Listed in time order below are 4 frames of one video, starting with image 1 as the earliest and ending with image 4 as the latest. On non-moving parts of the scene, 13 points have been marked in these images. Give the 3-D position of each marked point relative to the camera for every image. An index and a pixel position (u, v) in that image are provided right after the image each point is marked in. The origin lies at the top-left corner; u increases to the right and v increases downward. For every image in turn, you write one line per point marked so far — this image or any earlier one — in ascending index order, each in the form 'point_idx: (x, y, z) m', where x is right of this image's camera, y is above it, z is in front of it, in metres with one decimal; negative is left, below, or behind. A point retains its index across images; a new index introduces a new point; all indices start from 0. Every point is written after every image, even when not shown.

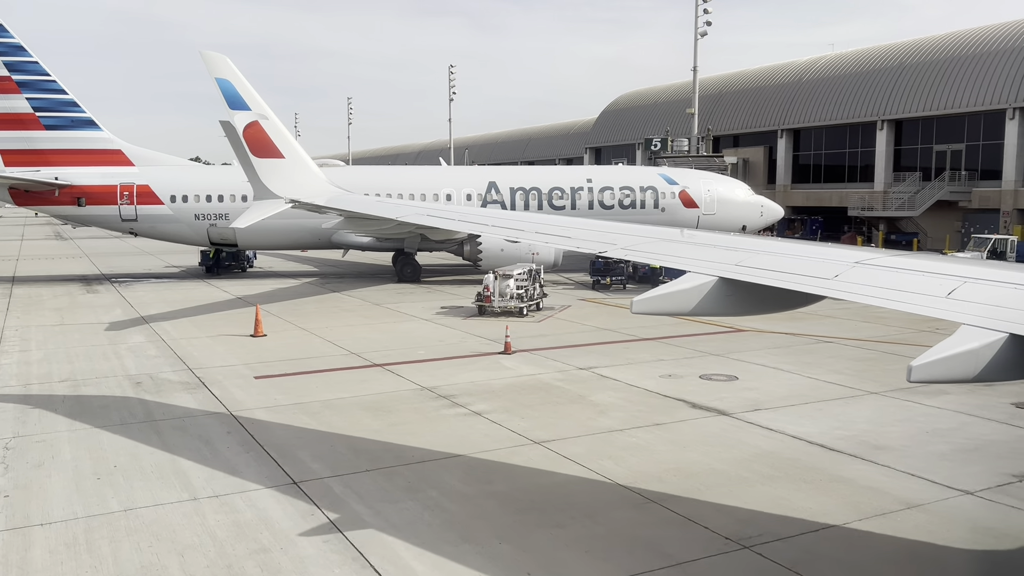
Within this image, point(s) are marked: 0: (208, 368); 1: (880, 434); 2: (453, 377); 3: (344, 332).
0: (-6.2, -1.7, +15.7) m
1: (+5.4, -2.1, +11.2) m
2: (-1.1, -1.7, +14.9) m
3: (-4.4, -1.1, +20.0) m
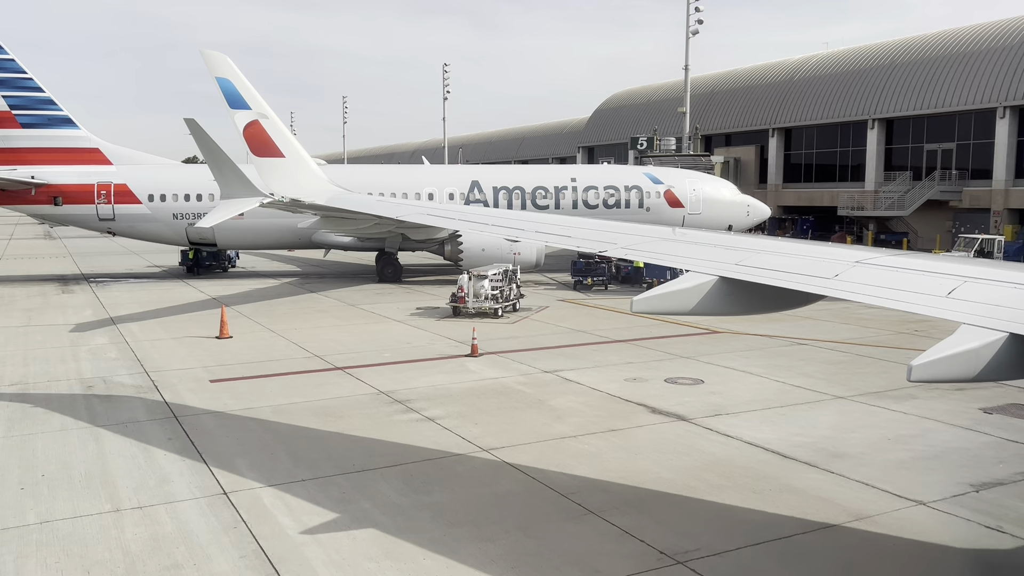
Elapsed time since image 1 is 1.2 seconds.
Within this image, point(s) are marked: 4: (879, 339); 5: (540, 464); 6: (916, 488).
0: (-6.9, -1.7, +15.4) m
1: (+4.6, -2.2, +10.9) m
2: (-1.9, -1.8, +14.5) m
3: (-5.1, -1.2, +19.6) m
4: (+9.1, -1.3, +19.1) m
5: (+0.4, -2.3, +10.0) m
6: (+4.9, -2.4, +9.3) m
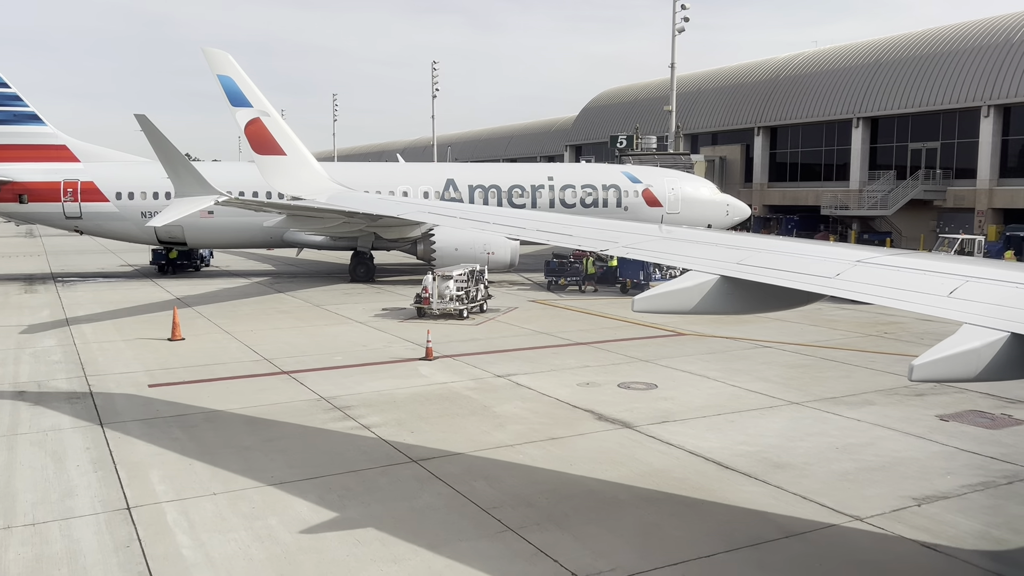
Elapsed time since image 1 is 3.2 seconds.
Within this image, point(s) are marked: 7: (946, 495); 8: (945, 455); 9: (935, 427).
0: (-7.9, -1.7, +14.9) m
1: (+3.7, -2.2, +10.5) m
2: (-2.8, -1.8, +14.1) m
3: (-6.1, -1.2, +19.2) m
4: (+8.1, -1.3, +18.8) m
5: (-0.5, -2.3, +9.6) m
6: (+4.0, -2.5, +8.9) m
7: (+5.1, -2.4, +9.0) m
8: (+5.8, -2.3, +10.4) m
9: (+6.4, -2.1, +11.7) m
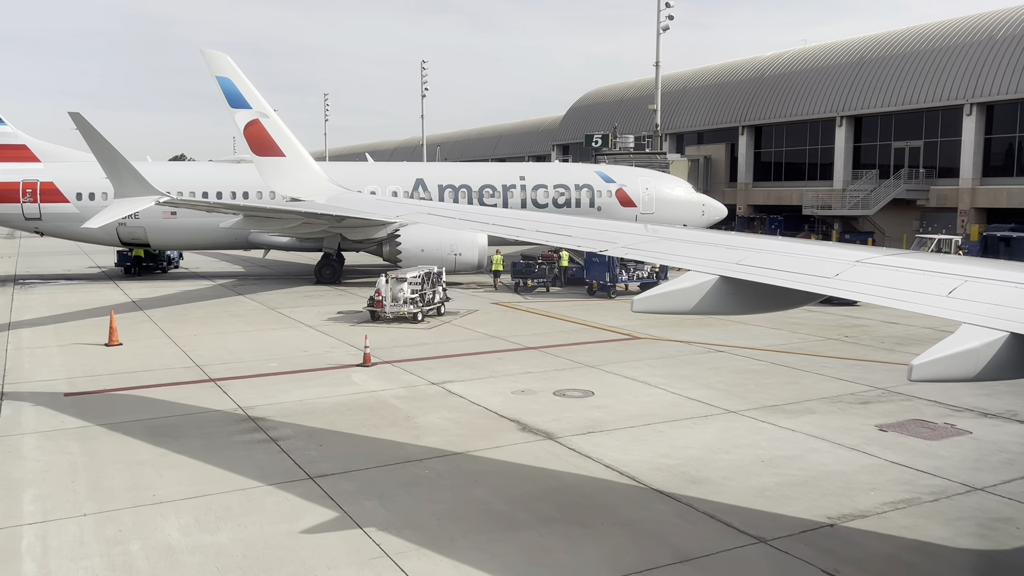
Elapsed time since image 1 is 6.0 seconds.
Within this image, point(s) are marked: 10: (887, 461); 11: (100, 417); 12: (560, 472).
0: (-9.1, -1.8, +14.3) m
1: (+2.5, -2.3, +10.0) m
2: (-4.0, -1.9, +13.6) m
3: (-7.3, -1.3, +18.6) m
4: (+6.9, -1.4, +18.2) m
5: (-1.7, -2.4, +9.1) m
6: (+2.8, -2.5, +8.3) m
7: (+3.9, -2.5, +8.5) m
8: (+4.6, -2.3, +9.9) m
9: (+5.2, -2.2, +11.2) m
10: (+4.9, -2.3, +10.2) m
11: (-6.5, -2.0, +12.1) m
12: (+0.6, -2.3, +9.7) m
